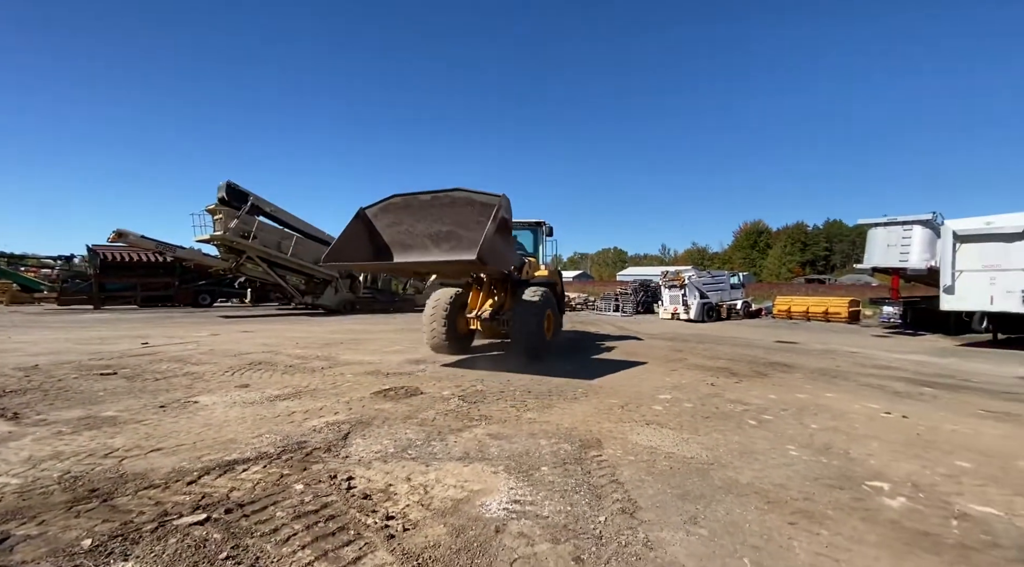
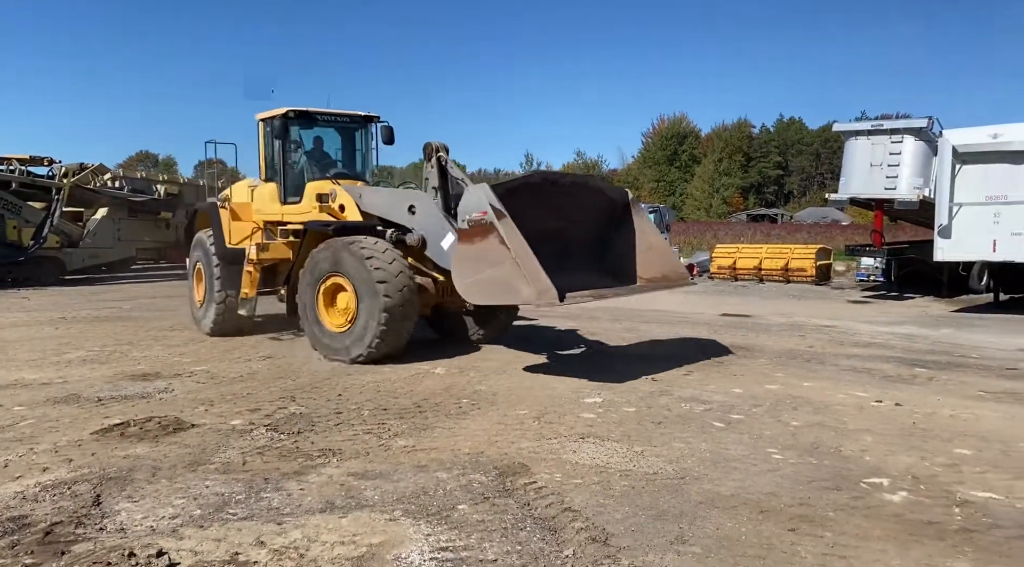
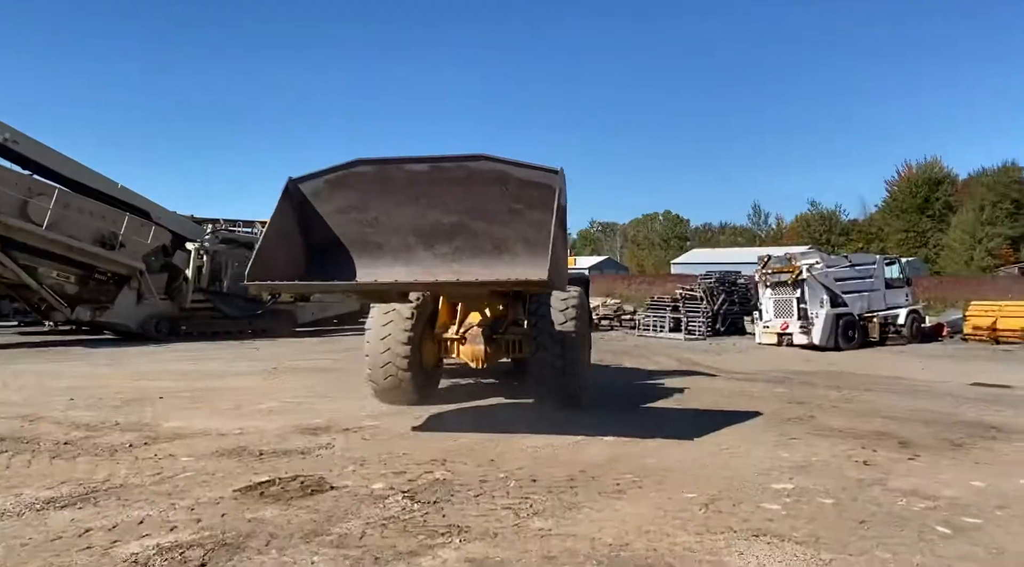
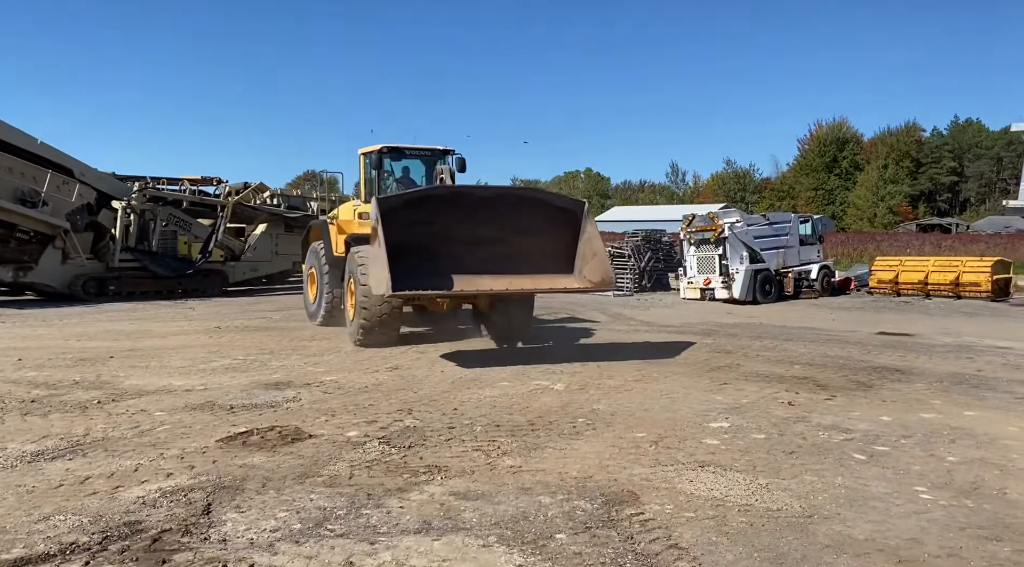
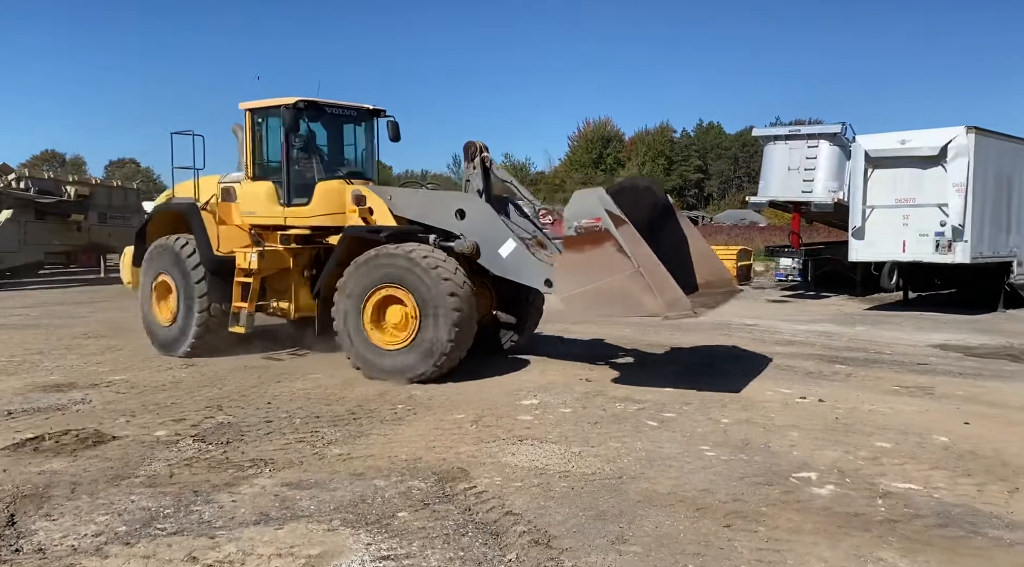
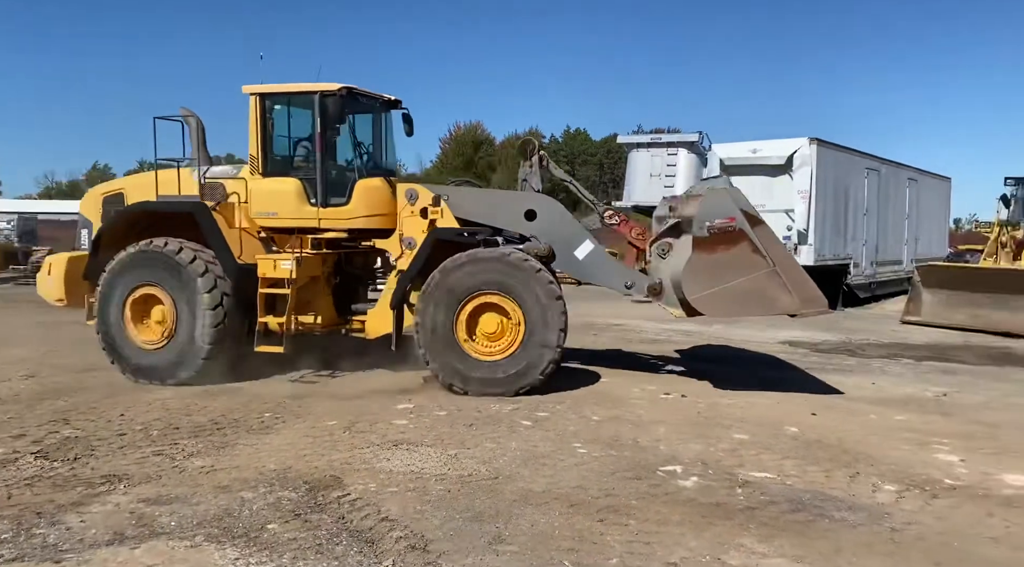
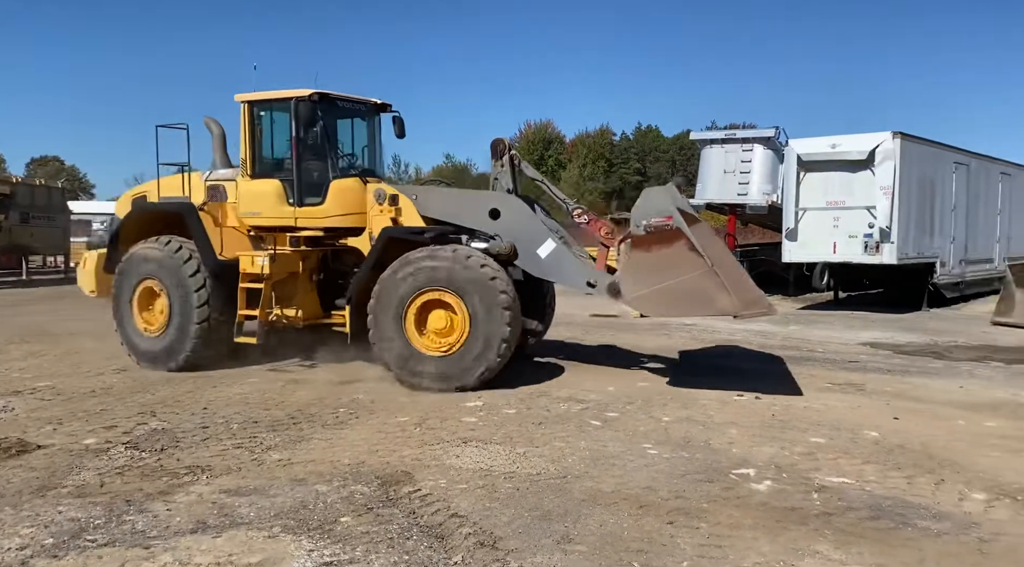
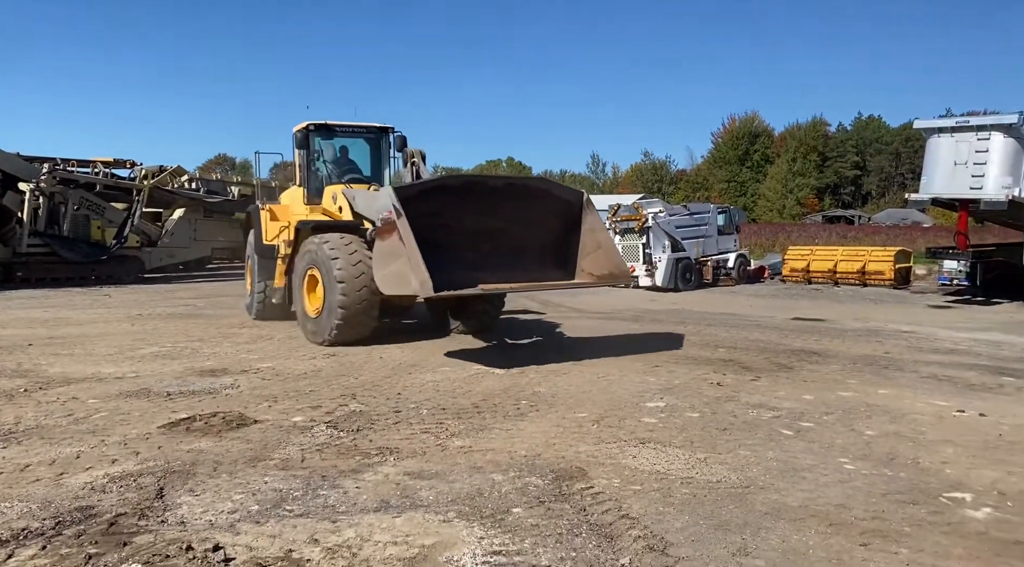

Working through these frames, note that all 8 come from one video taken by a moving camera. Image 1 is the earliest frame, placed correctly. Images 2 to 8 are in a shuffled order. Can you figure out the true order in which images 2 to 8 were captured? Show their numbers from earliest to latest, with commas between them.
3, 4, 8, 2, 5, 7, 6
